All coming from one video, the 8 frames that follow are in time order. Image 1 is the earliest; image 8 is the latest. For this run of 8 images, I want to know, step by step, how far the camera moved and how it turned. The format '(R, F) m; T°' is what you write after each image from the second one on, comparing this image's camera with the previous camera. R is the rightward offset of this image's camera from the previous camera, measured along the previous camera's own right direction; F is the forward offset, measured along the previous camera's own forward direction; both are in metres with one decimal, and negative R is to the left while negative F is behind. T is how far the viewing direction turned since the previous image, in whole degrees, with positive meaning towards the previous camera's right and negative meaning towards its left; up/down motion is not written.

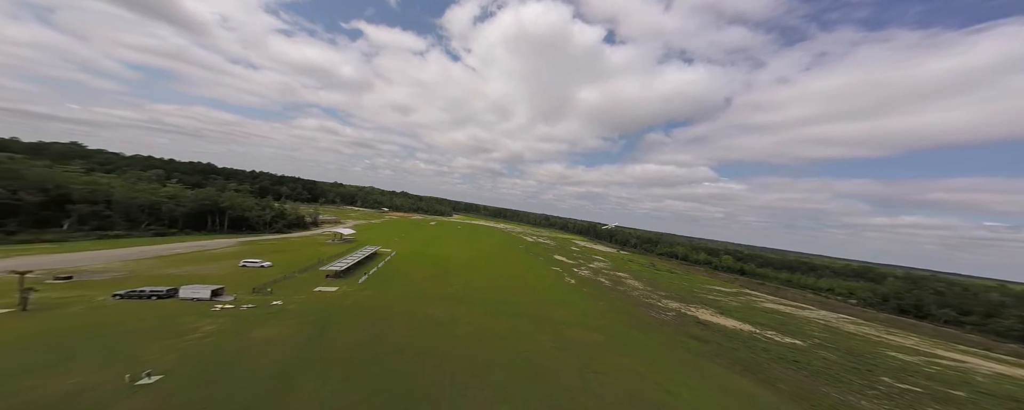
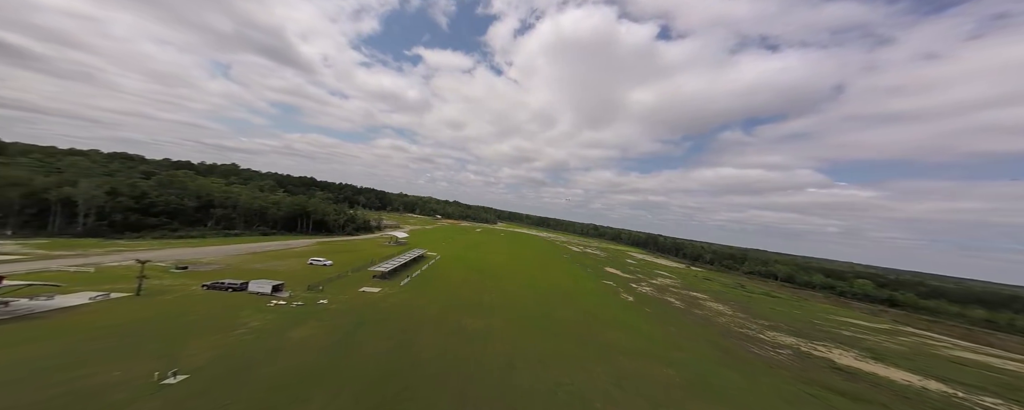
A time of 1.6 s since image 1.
(-0.6, +2.1) m; -9°
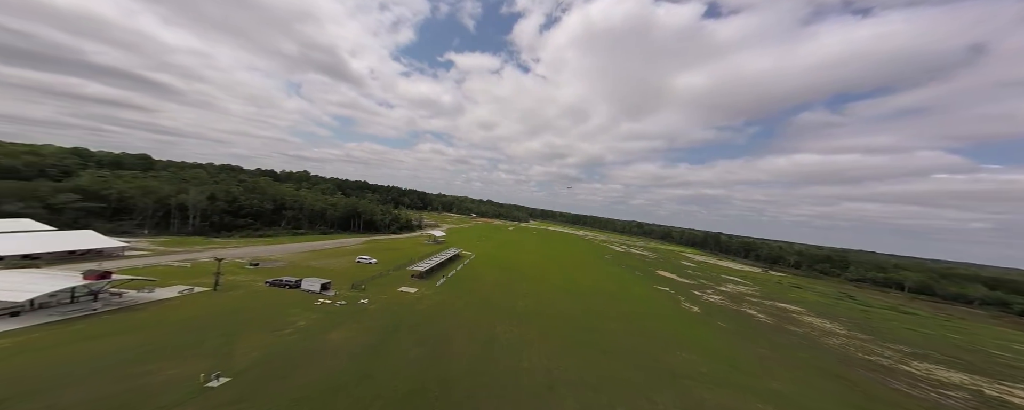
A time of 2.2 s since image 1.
(-0.7, +1.6) m; -7°
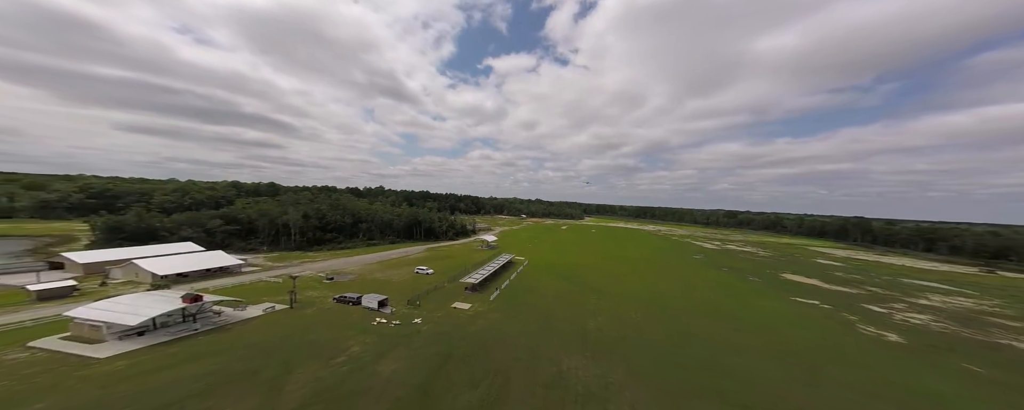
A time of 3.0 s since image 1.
(-1.1, +3.7) m; -10°
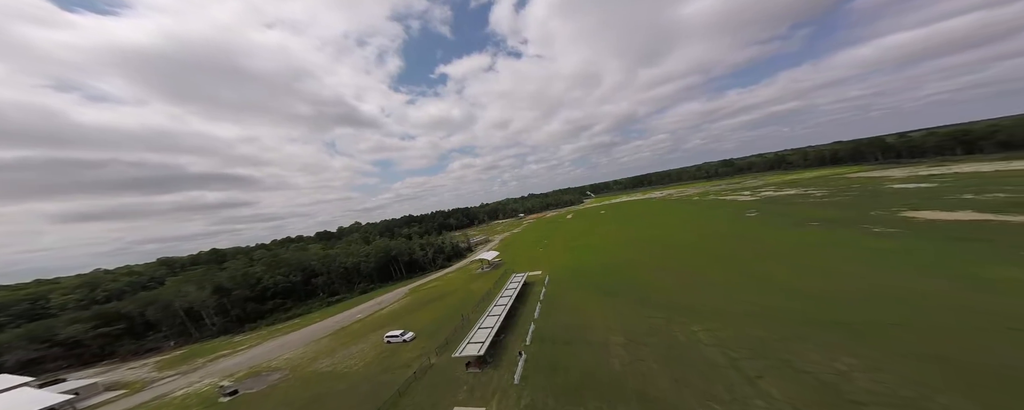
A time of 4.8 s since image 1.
(-0.8, +12.5) m; +2°
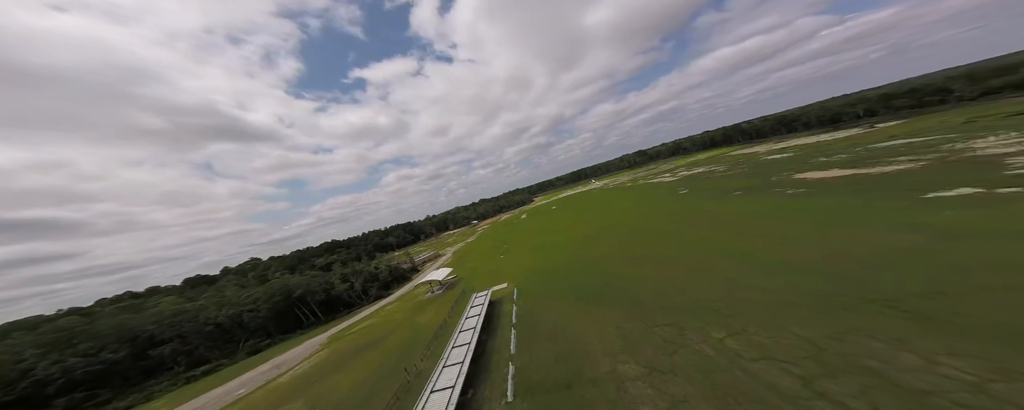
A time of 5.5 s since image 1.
(0.0, +5.4) m; +11°
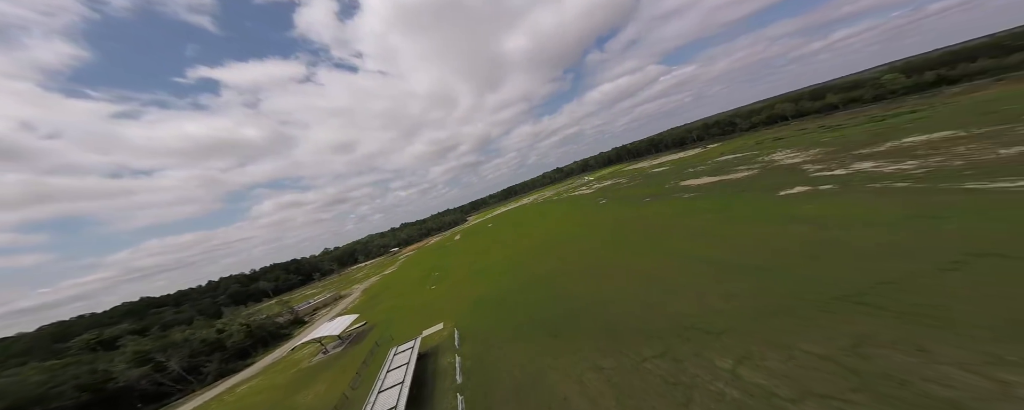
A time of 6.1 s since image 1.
(-0.4, +4.5) m; +15°
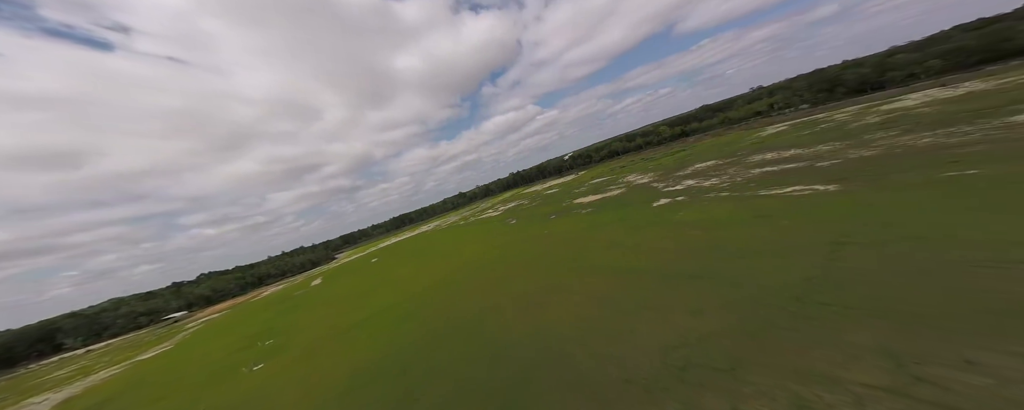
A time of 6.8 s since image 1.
(-1.4, +5.5) m; +21°
